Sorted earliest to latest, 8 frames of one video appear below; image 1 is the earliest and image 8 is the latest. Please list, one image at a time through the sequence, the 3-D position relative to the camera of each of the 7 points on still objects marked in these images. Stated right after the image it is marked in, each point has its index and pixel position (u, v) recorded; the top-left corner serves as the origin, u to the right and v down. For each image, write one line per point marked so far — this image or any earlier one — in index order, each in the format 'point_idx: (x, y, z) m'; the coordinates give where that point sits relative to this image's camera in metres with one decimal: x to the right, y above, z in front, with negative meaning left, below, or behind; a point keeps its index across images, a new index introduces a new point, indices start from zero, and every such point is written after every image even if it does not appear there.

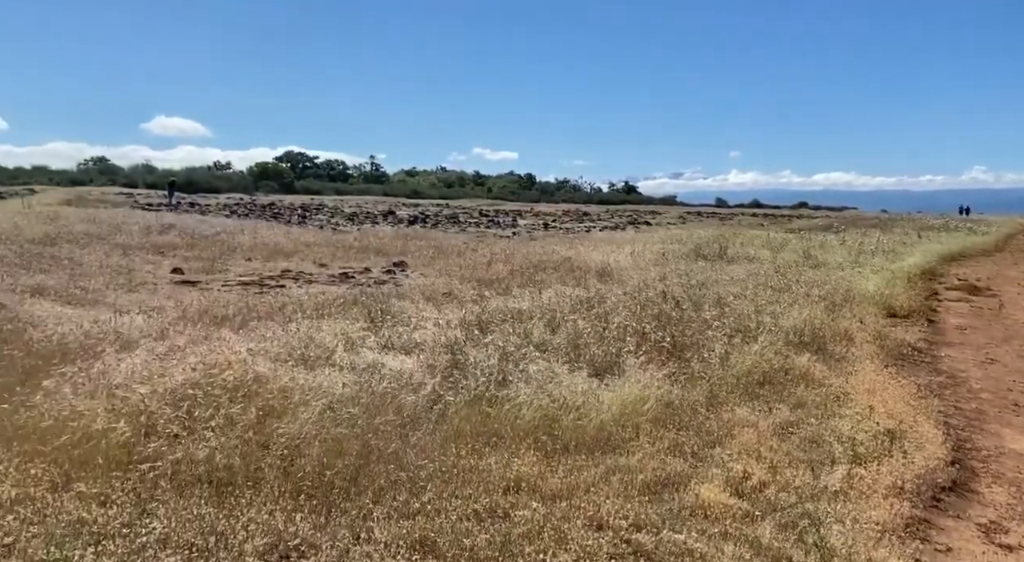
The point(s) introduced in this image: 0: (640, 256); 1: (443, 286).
0: (+2.4, +0.5, +15.3) m
1: (-1.1, -0.1, +13.4) m
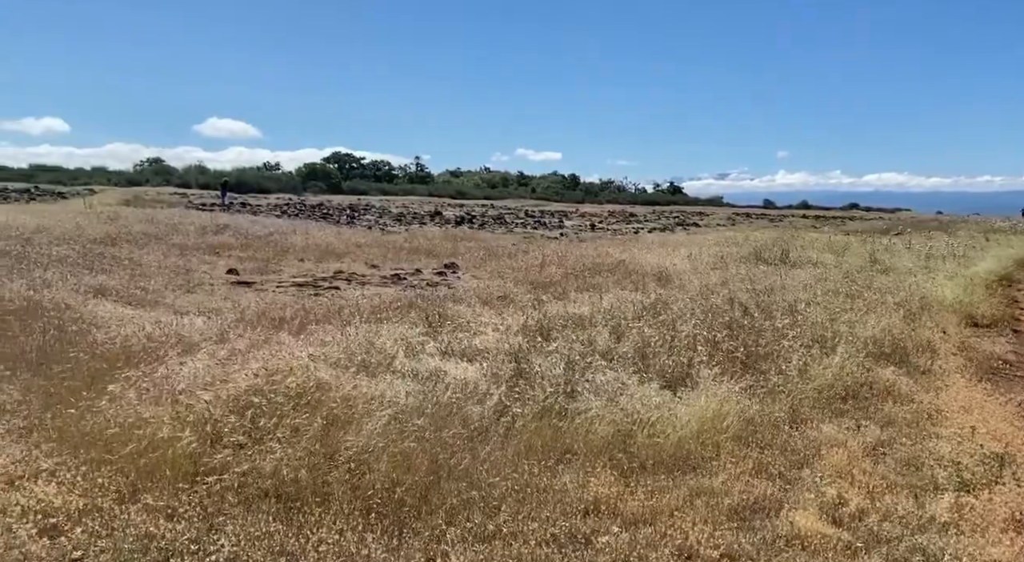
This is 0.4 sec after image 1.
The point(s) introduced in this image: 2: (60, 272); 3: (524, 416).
0: (+3.4, +0.4, +15.0) m
1: (-0.2, -0.1, +13.3) m
2: (-7.8, +0.2, +14.1) m
3: (+0.1, -0.9, +5.3) m
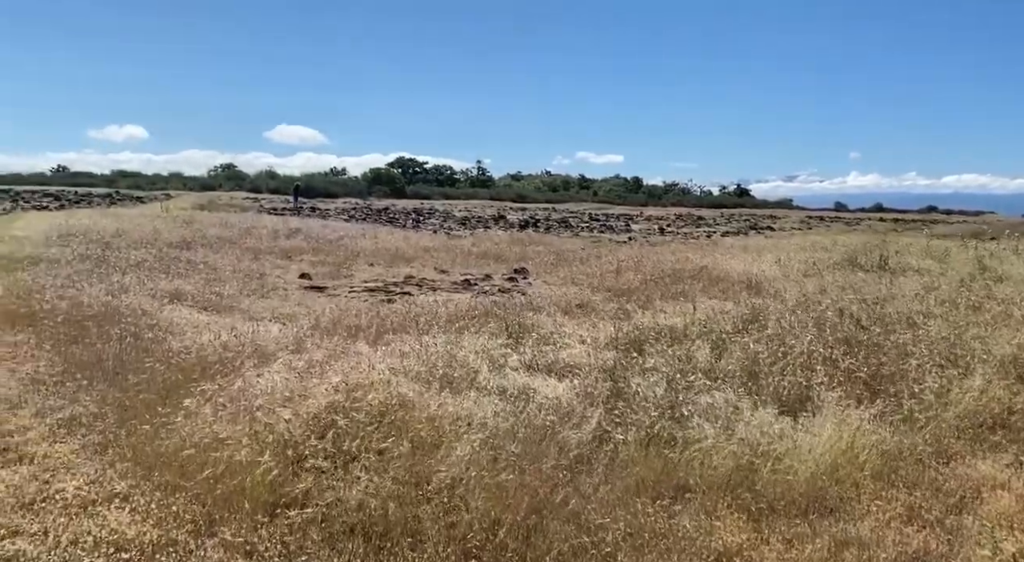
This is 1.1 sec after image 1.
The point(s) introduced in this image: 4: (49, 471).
0: (+4.8, +0.3, +14.2) m
1: (+1.0, -0.2, +12.8) m
2: (-6.5, +0.1, +14.2) m
3: (+0.7, -1.0, +4.8) m
4: (-3.0, -1.2, +5.3) m
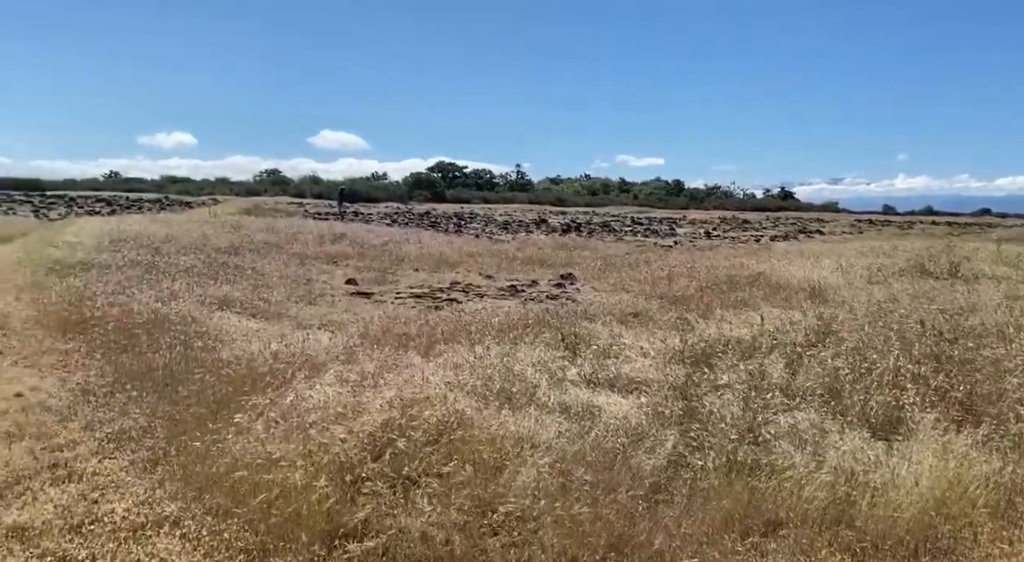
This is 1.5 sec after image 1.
0: (+5.6, +0.1, +13.6) m
1: (+1.8, -0.3, +12.4) m
2: (-5.6, 0.0, +14.2) m
3: (+1.1, -1.0, +4.4) m
4: (-2.6, -1.3, +5.1) m
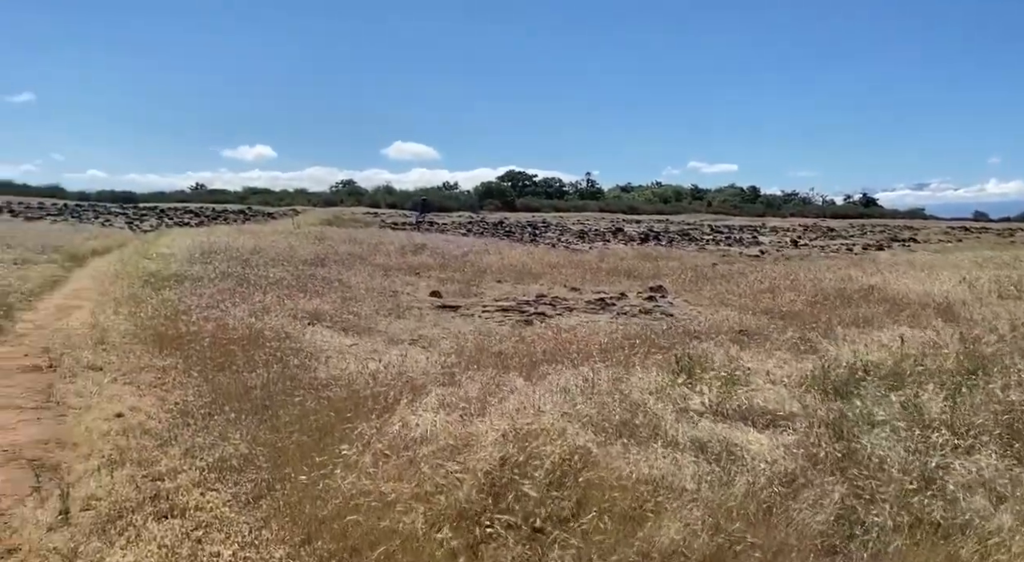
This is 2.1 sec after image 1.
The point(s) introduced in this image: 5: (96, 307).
0: (+7.1, -0.1, +12.5) m
1: (+3.2, -0.6, +11.6) m
2: (-4.0, -0.3, +14.1) m
3: (+1.8, -1.2, +3.8) m
4: (-1.8, -1.4, +4.8) m
5: (-6.6, -0.4, +13.0) m
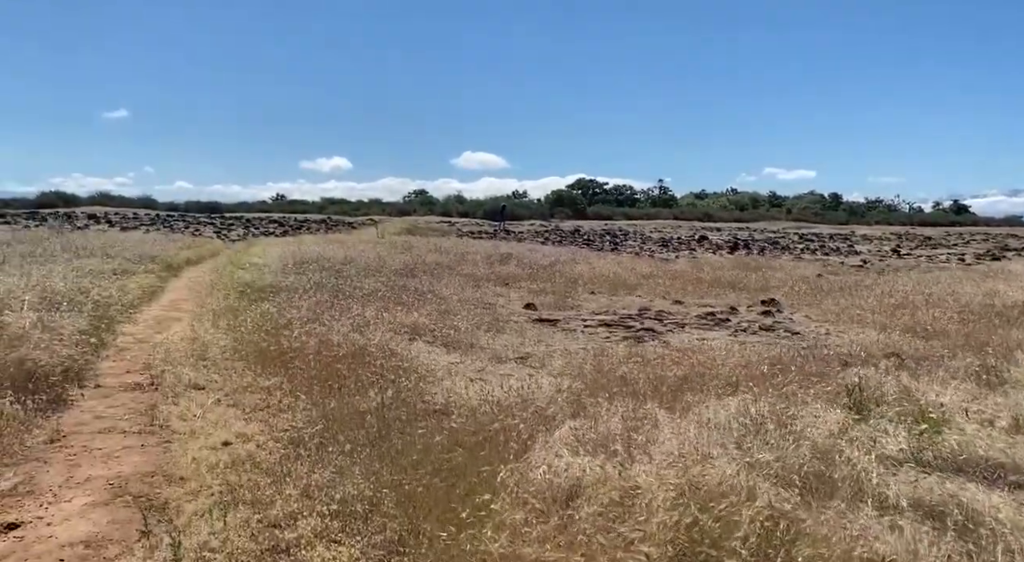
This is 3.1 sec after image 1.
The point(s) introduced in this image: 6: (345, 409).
0: (+8.7, -0.3, +11.0) m
1: (+4.7, -0.8, +10.4) m
2: (-2.3, -0.5, +13.5) m
3: (+2.6, -1.3, +2.8) m
4: (-0.9, -1.5, +4.0) m
5: (-4.9, -0.6, +12.6) m
6: (-1.5, -1.1, +7.4) m
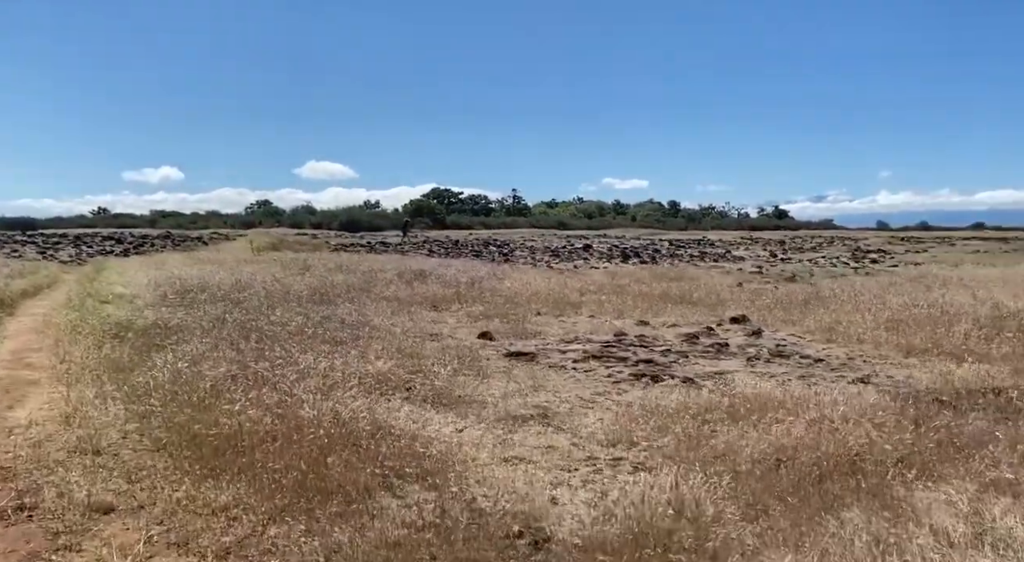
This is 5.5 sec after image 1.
0: (+8.7, -0.4, +9.9) m
1: (+4.9, -1.0, +8.6) m
2: (-2.5, -0.9, +10.5) m
3: (+4.2, -1.4, +0.7) m
4: (+0.5, -1.8, +1.4) m
5: (-5.0, -1.1, +9.1) m
6: (-0.7, -1.5, +4.5) m
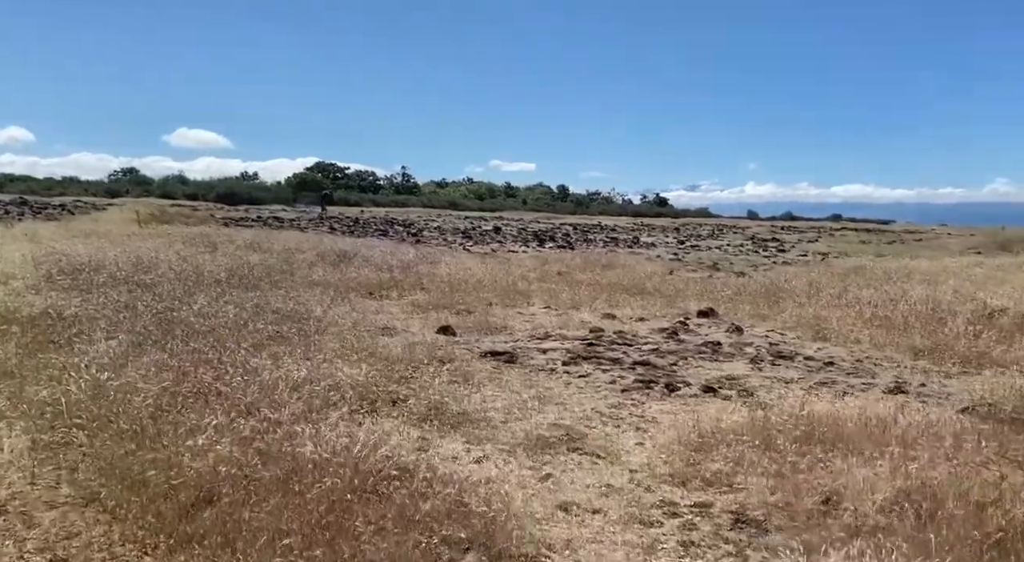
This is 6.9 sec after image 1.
0: (+8.6, -0.5, +9.4) m
1: (+5.0, -1.0, +7.7) m
2: (-2.6, -0.8, +8.6) m
3: (+5.3, -1.6, -0.2) m
4: (+1.7, -2.0, -0.1) m
5: (-4.8, -1.0, +6.9) m
6: (0.0, -1.5, +2.9) m
